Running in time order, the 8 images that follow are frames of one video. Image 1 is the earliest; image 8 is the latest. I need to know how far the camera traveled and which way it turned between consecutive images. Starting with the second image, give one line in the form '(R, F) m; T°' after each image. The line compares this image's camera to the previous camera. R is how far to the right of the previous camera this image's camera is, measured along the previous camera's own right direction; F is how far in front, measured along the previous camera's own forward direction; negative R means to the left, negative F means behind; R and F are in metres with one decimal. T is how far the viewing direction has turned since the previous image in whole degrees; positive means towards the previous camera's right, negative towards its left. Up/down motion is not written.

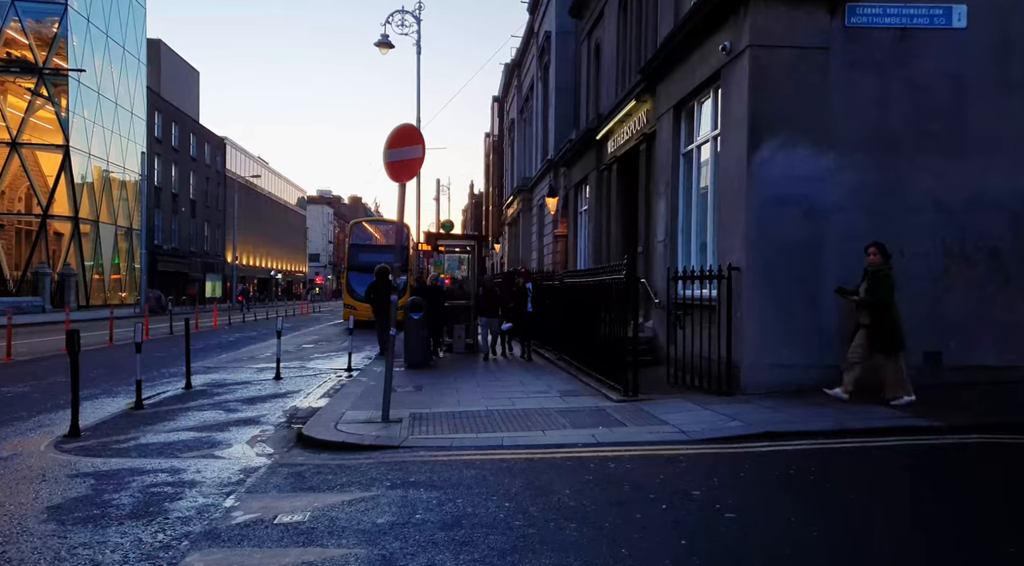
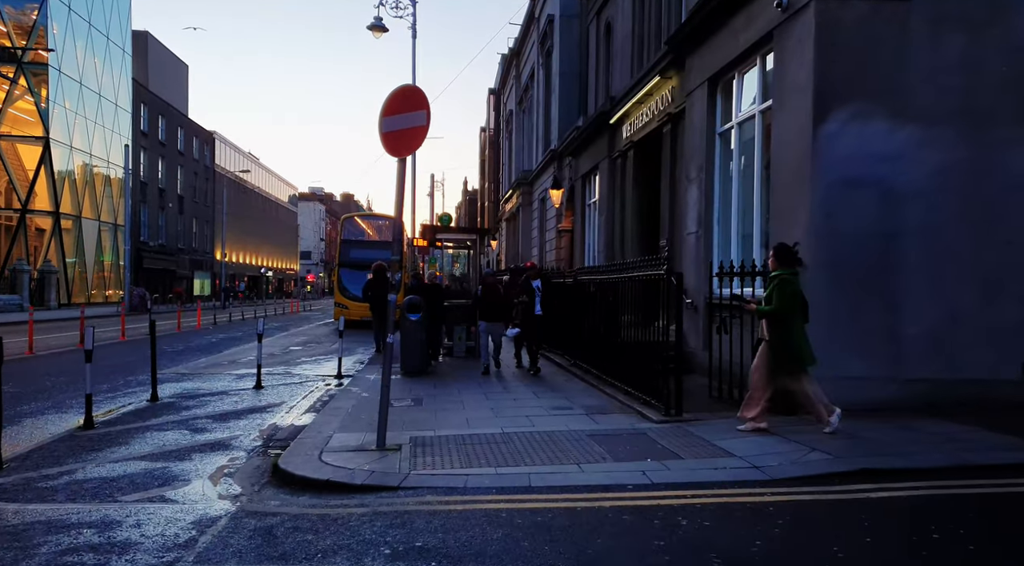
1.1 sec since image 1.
(-0.3, +1.5) m; +1°
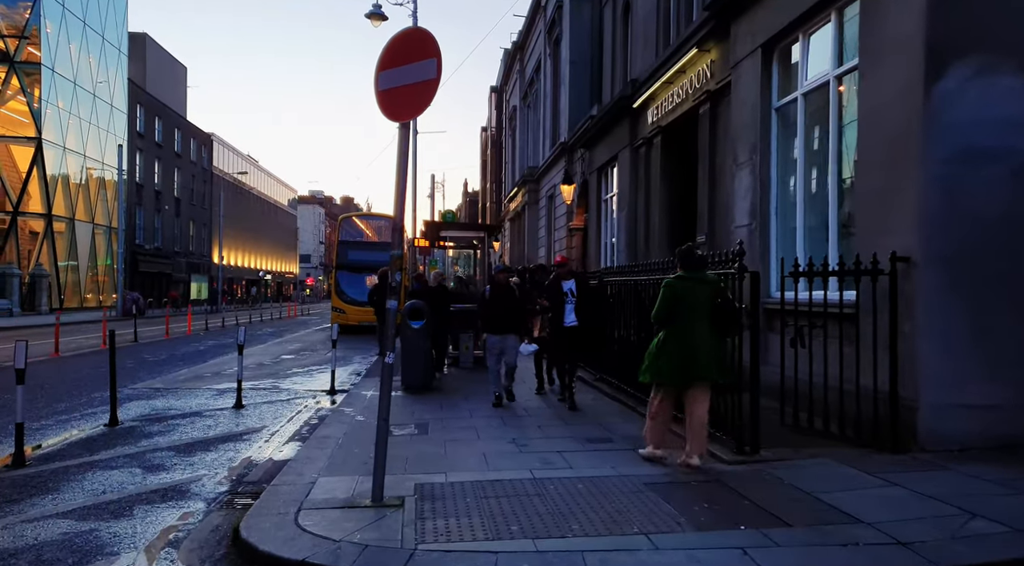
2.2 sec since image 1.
(-0.3, +1.6) m; 0°
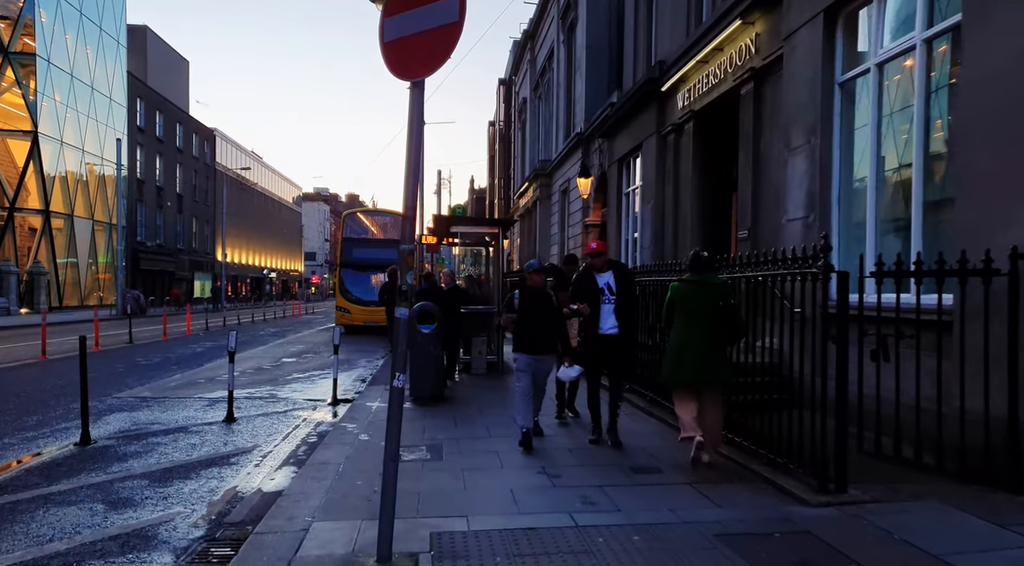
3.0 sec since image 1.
(-0.2, +1.1) m; 0°
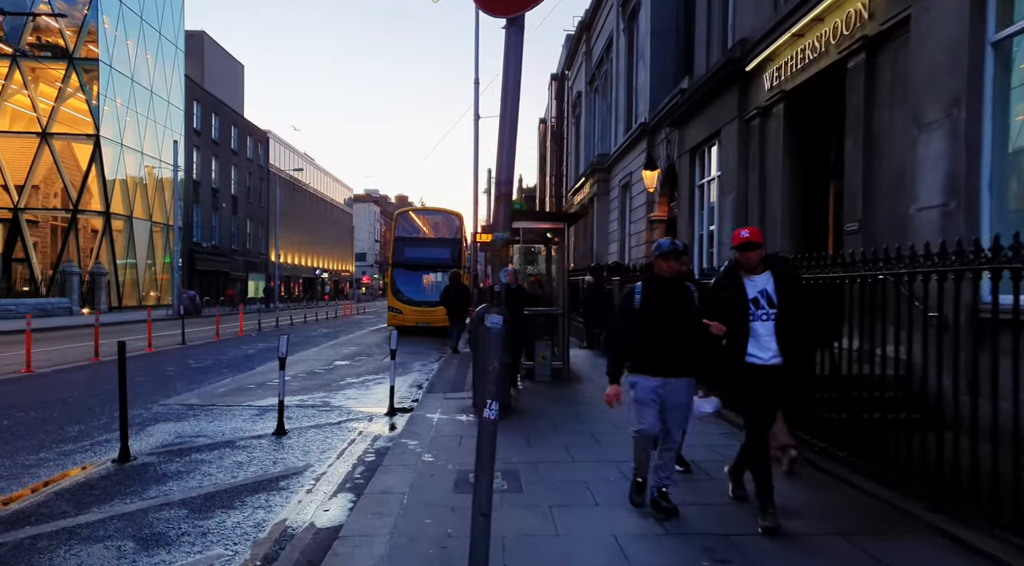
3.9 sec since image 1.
(-0.3, +1.0) m; -4°
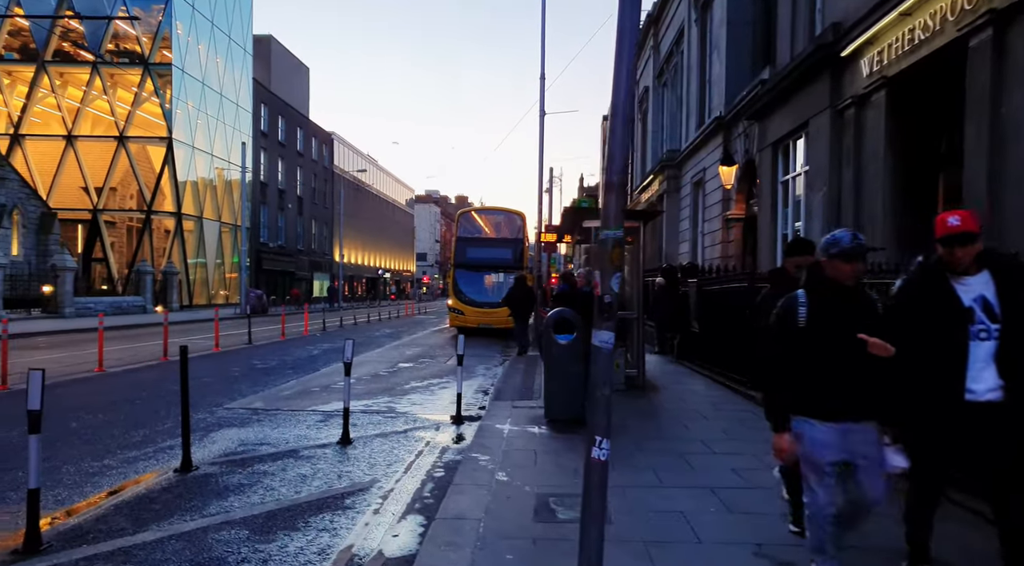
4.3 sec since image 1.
(-0.2, +0.6) m; -5°
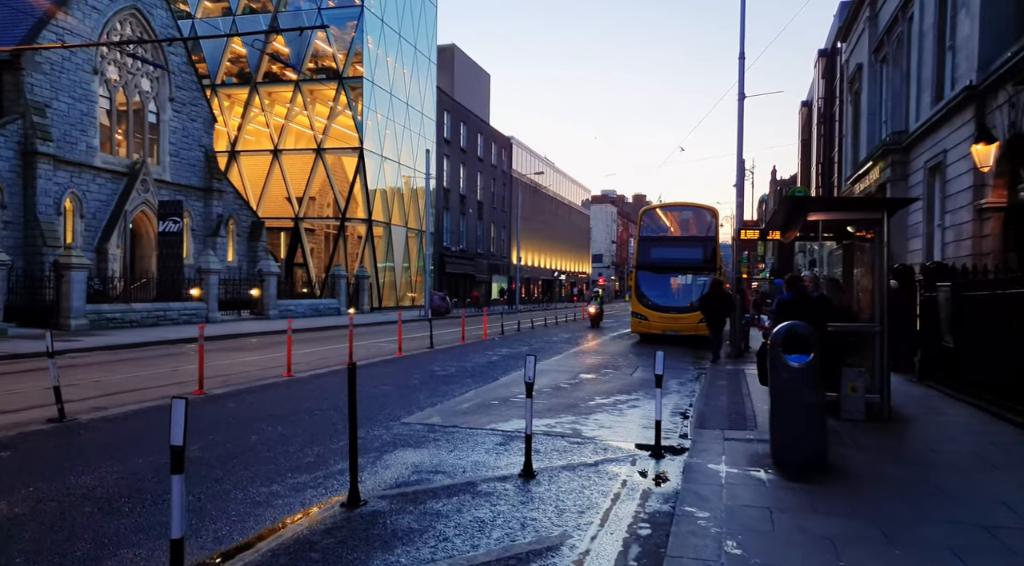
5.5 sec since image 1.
(-0.3, +1.4) m; -13°
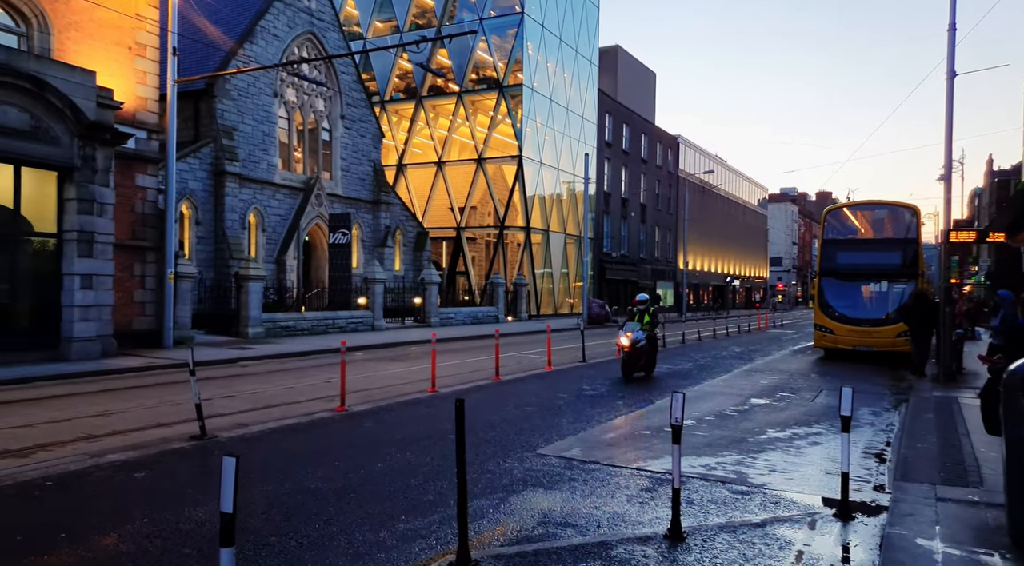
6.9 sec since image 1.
(+0.2, +1.2) m; -13°
